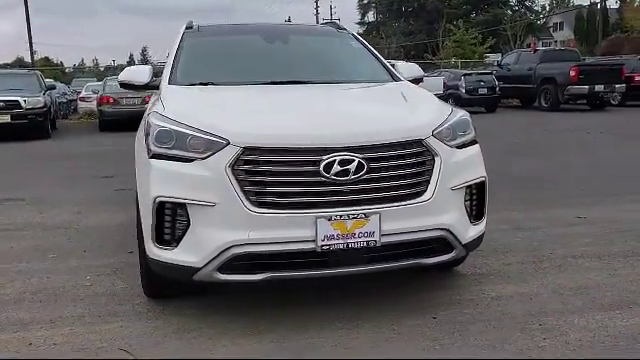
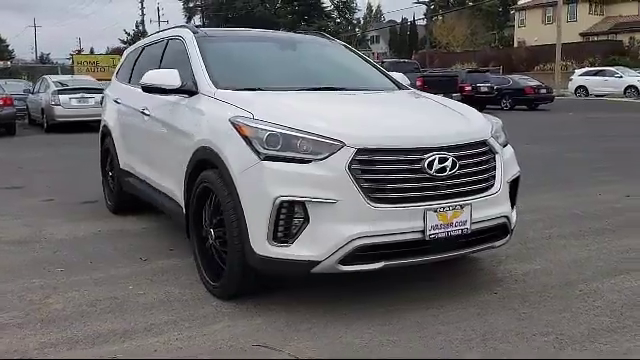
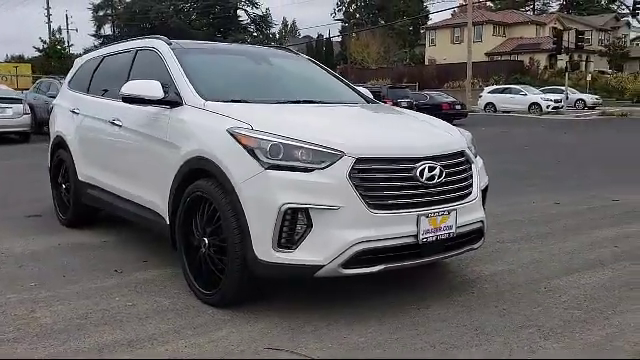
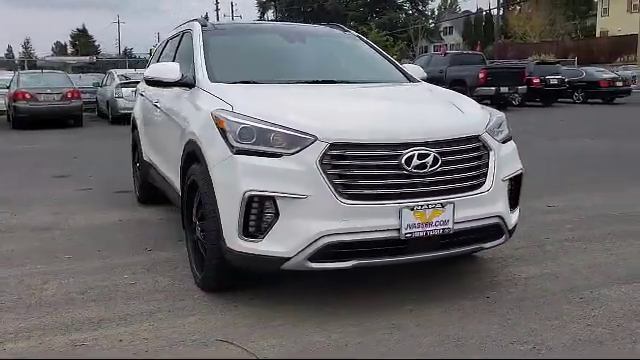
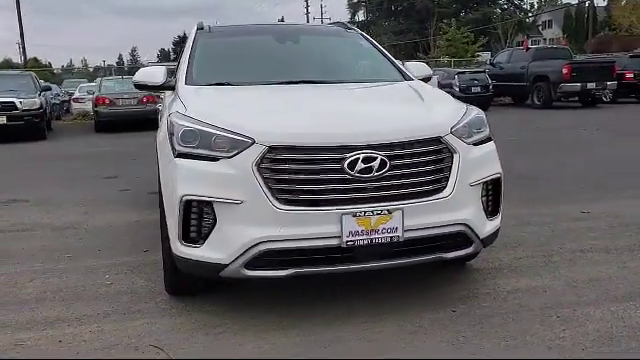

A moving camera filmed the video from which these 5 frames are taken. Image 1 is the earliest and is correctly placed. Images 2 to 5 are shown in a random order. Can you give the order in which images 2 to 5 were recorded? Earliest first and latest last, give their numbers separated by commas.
5, 4, 2, 3
